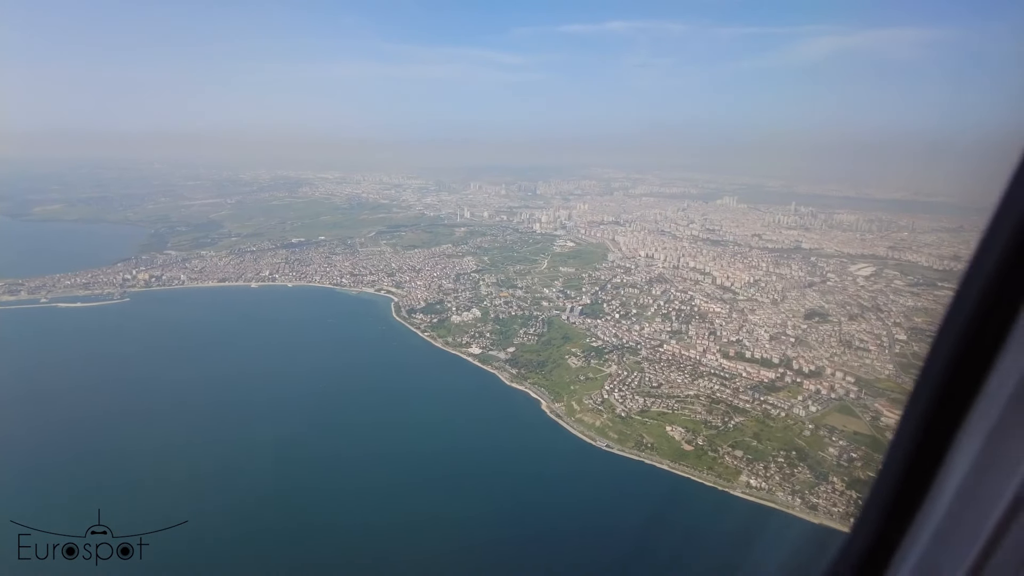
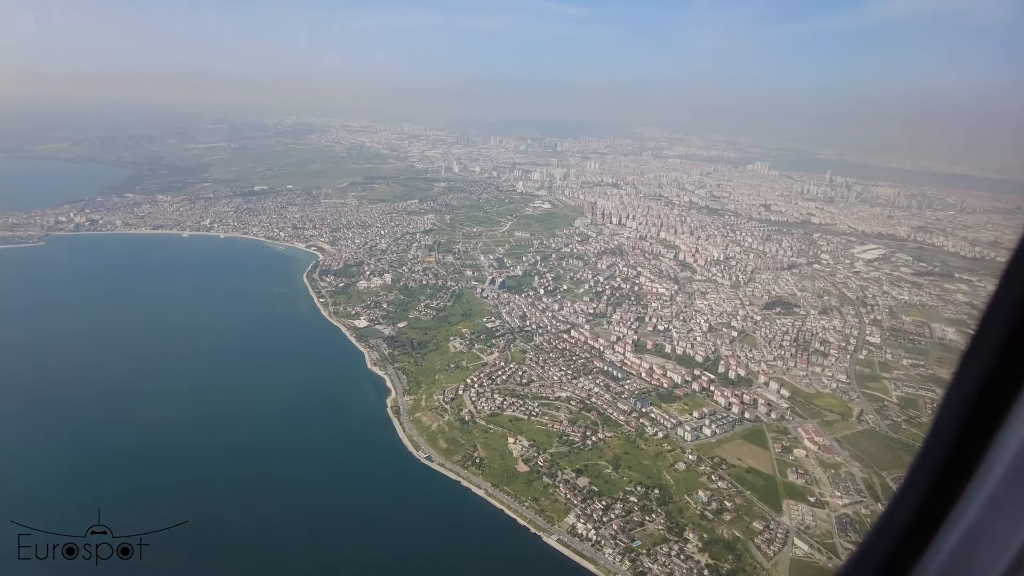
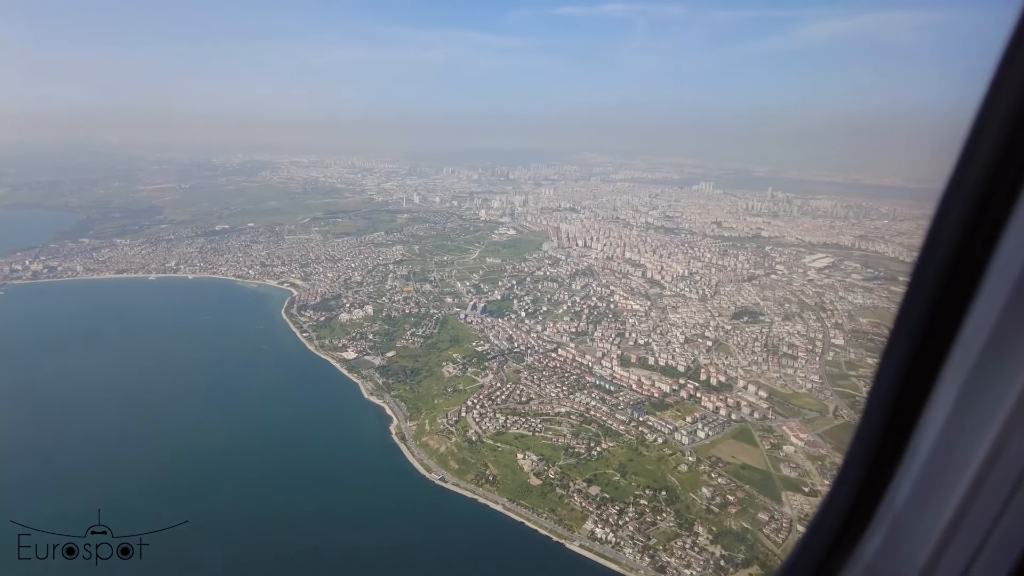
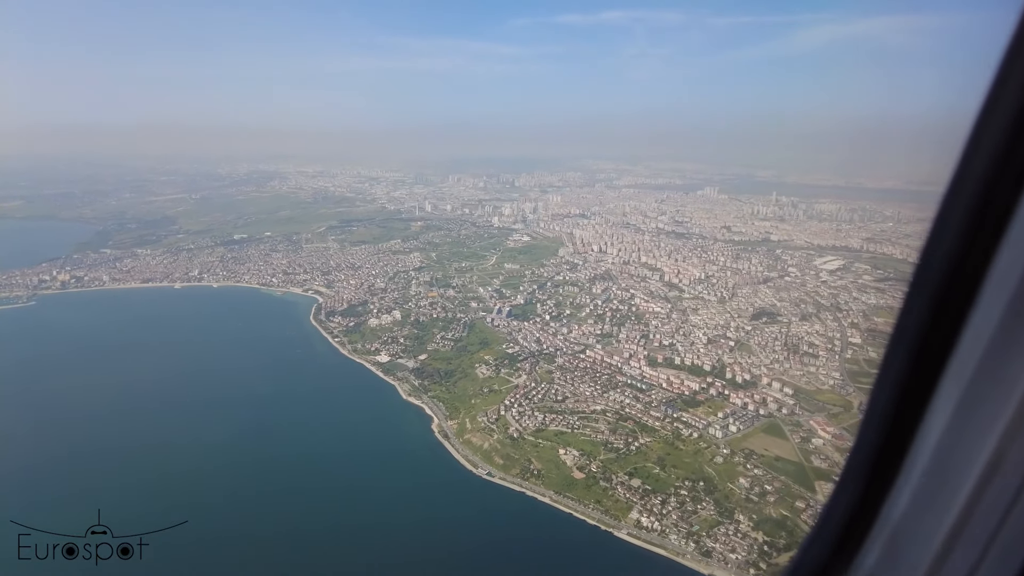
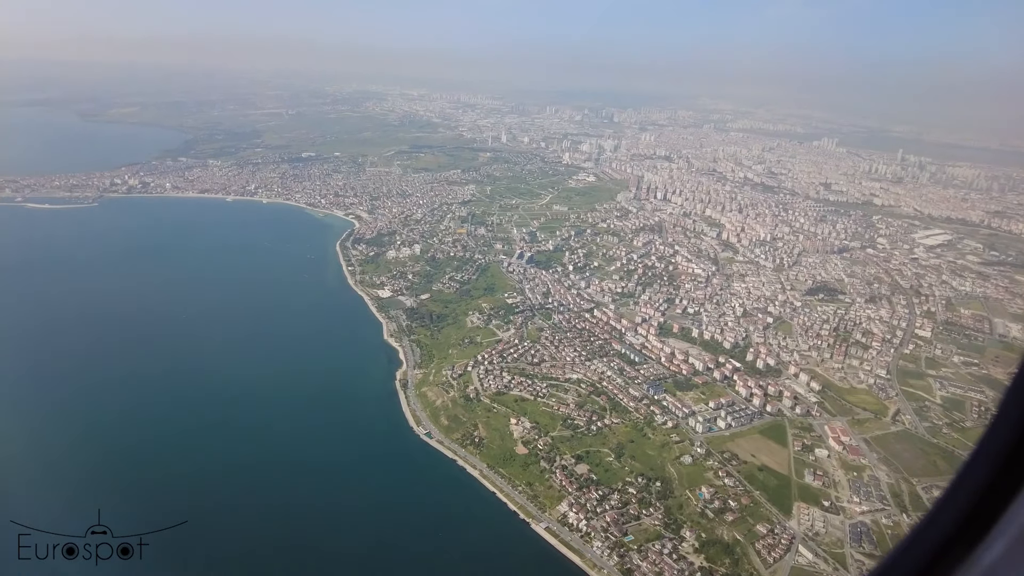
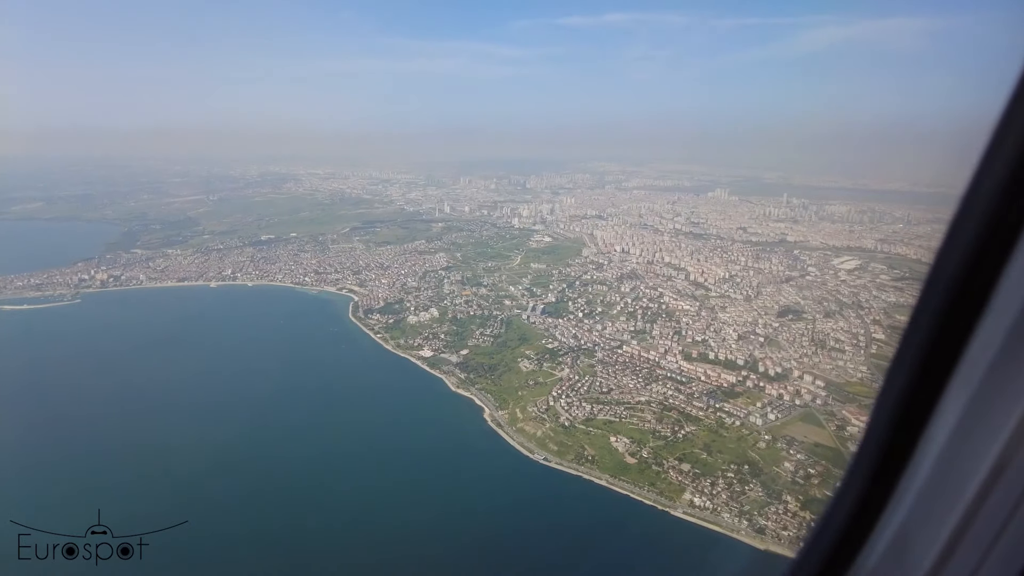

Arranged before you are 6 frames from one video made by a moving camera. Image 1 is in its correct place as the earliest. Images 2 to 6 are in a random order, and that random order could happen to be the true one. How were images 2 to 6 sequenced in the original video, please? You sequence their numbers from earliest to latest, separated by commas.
6, 4, 3, 2, 5
